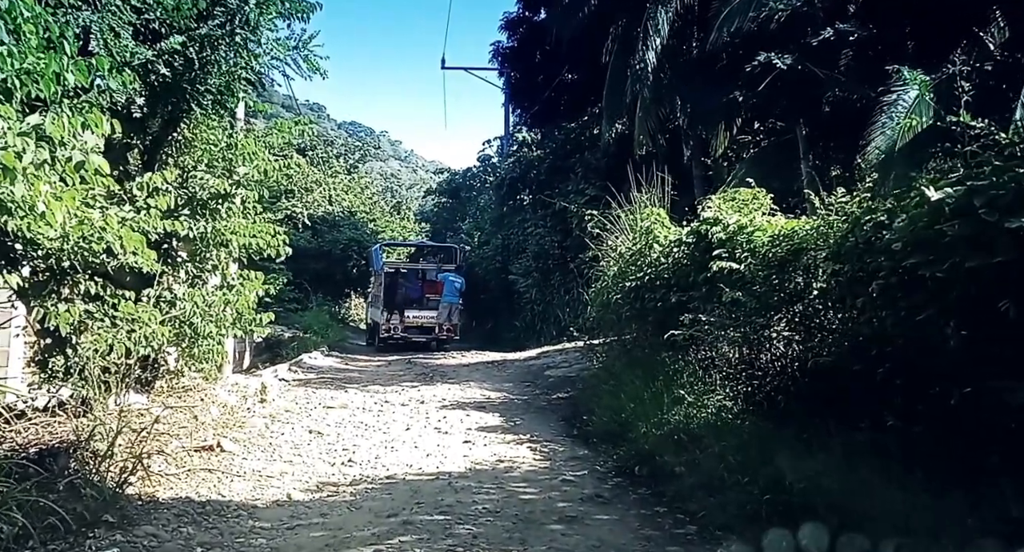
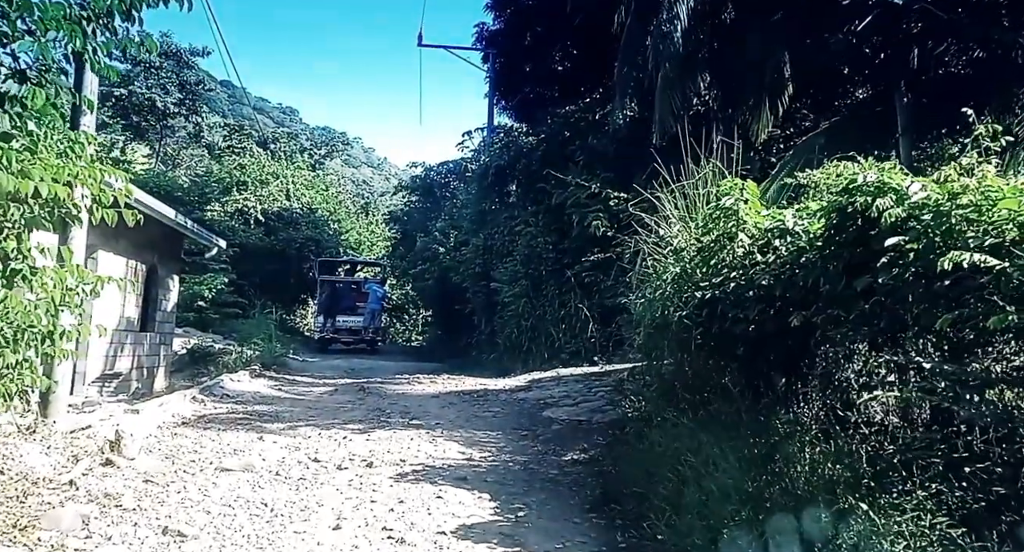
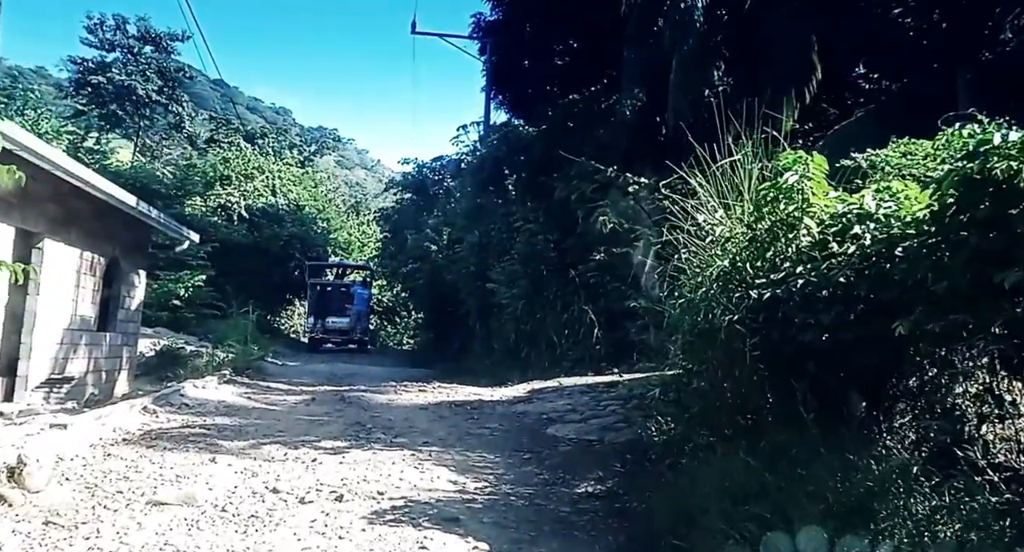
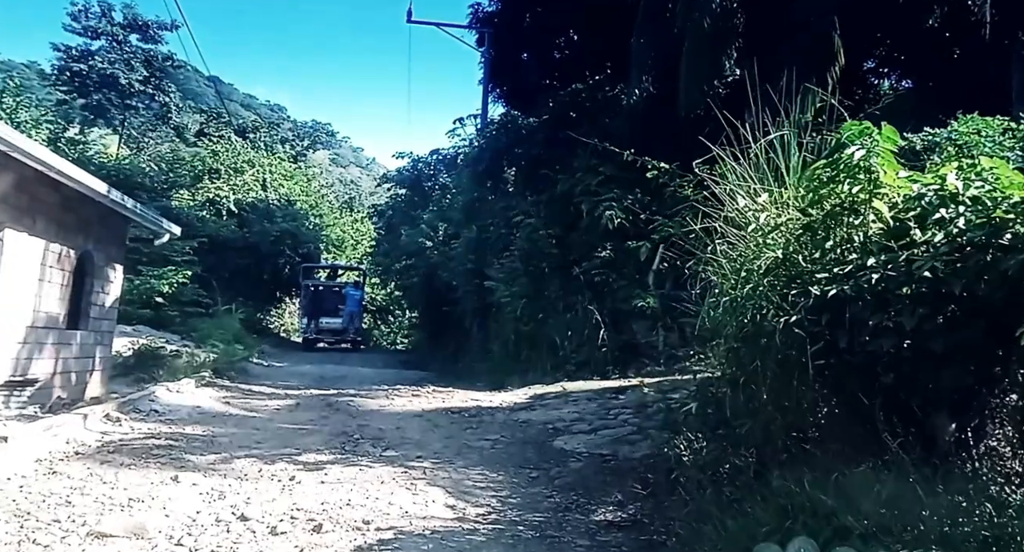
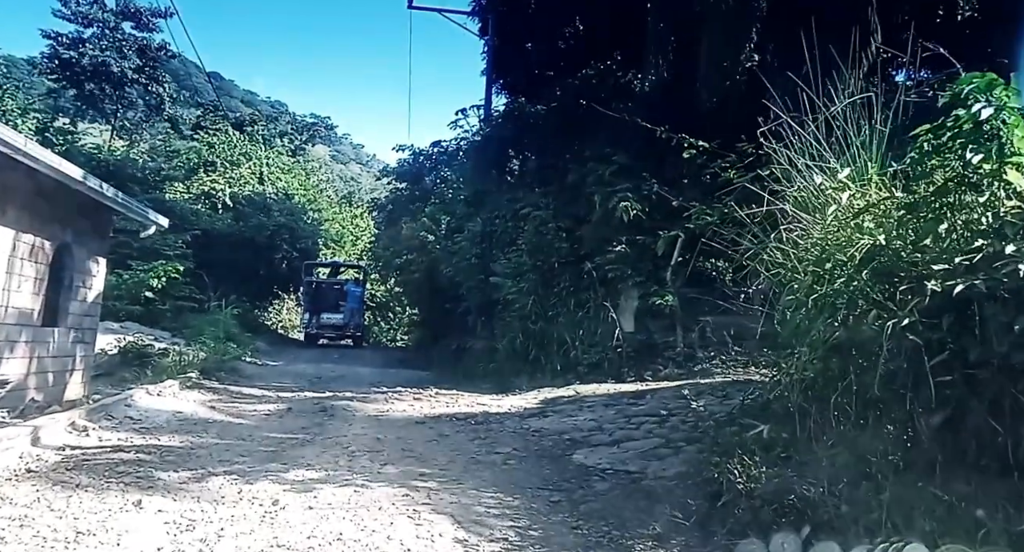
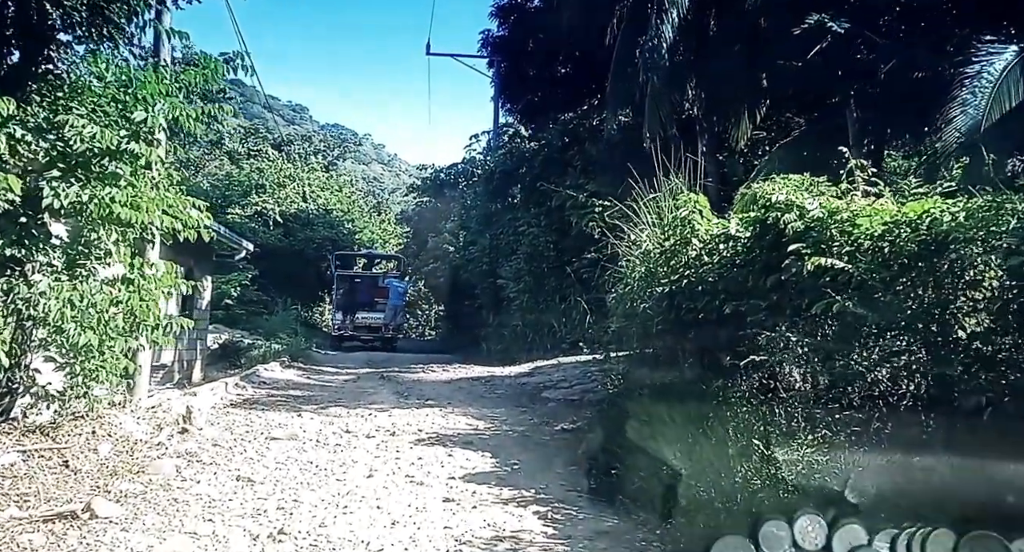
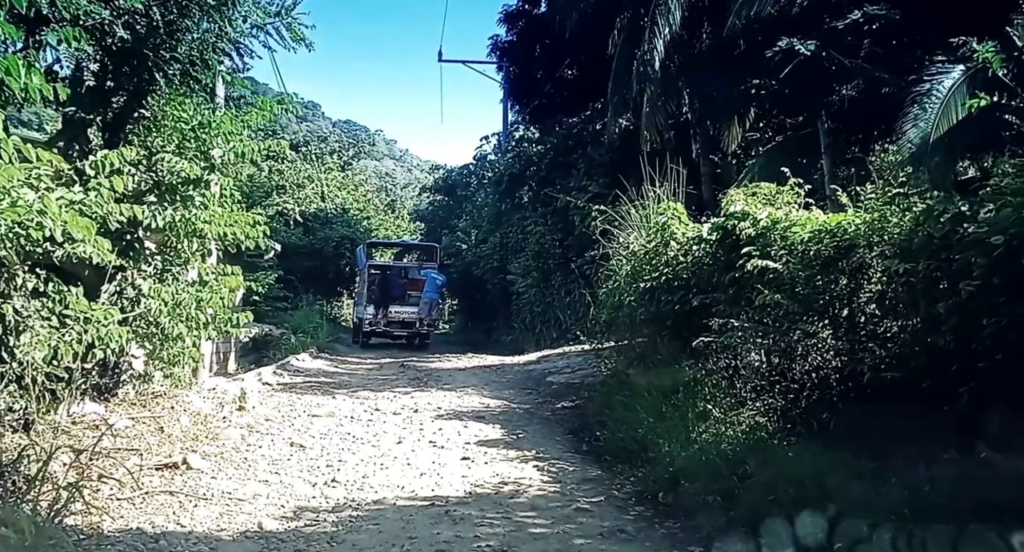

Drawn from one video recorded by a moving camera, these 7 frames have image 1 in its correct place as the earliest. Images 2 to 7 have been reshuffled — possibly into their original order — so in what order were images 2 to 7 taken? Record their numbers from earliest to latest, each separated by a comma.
7, 6, 2, 3, 4, 5
